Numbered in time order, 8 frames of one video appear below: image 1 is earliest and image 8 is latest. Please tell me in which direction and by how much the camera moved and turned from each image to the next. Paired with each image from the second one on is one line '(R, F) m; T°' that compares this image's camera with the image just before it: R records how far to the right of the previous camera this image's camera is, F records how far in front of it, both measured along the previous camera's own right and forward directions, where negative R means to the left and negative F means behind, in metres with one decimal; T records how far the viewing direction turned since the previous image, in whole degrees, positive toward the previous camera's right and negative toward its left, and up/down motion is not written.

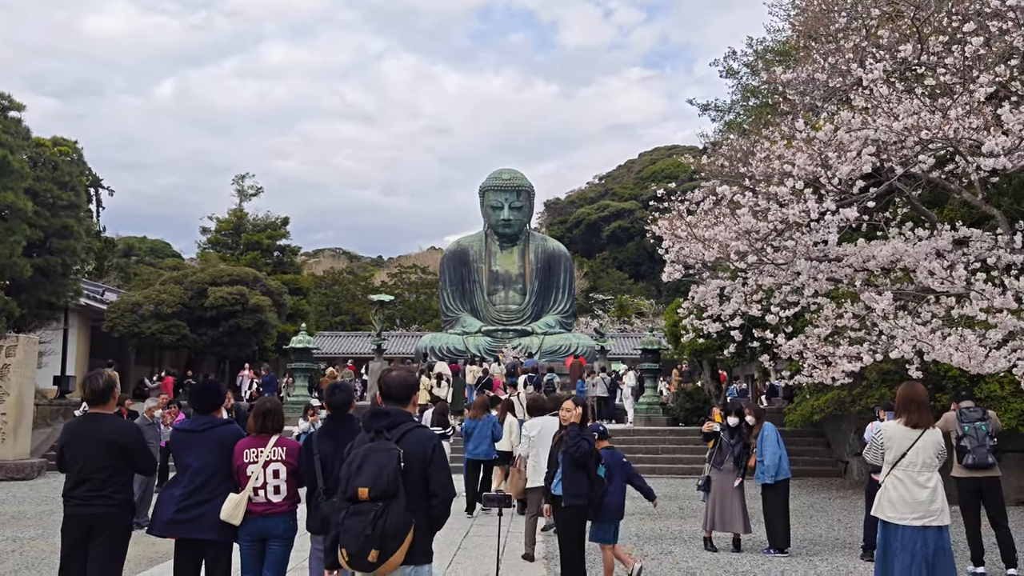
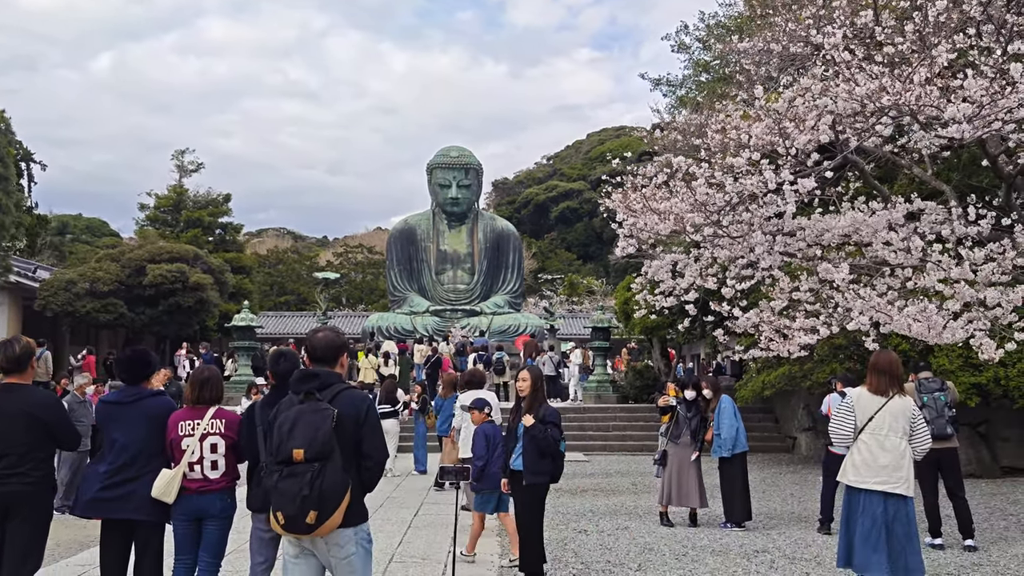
(-0.1, +0.3) m; +3°
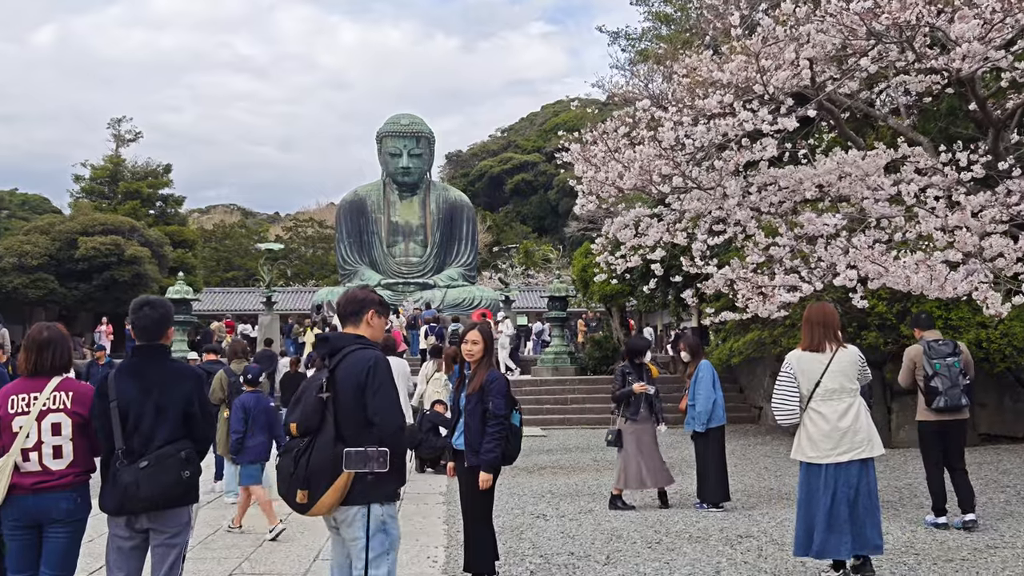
(+0.1, +1.0) m; +3°
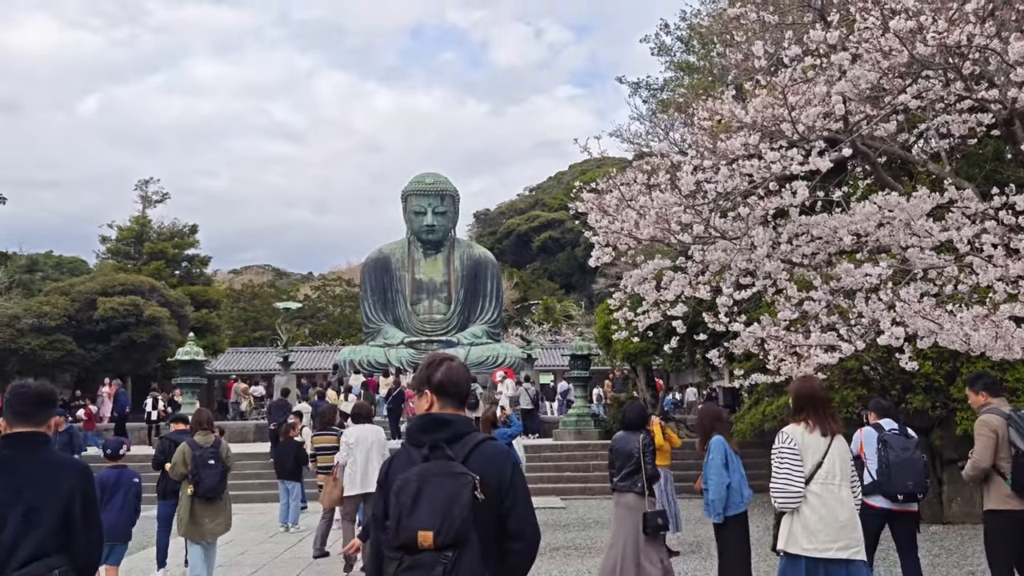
(+0.2, +0.8) m; -2°
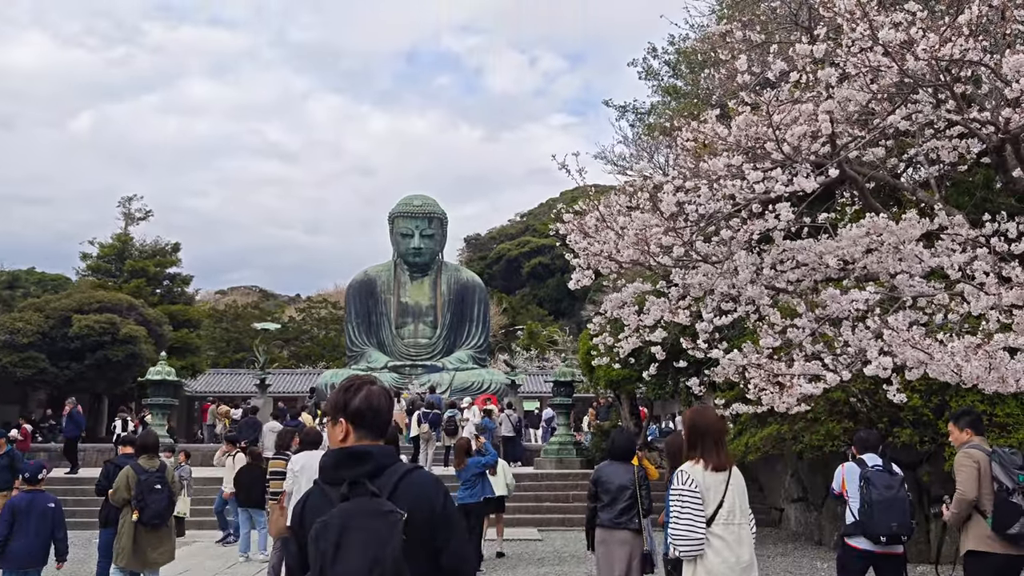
(+0.2, +0.4) m; +1°
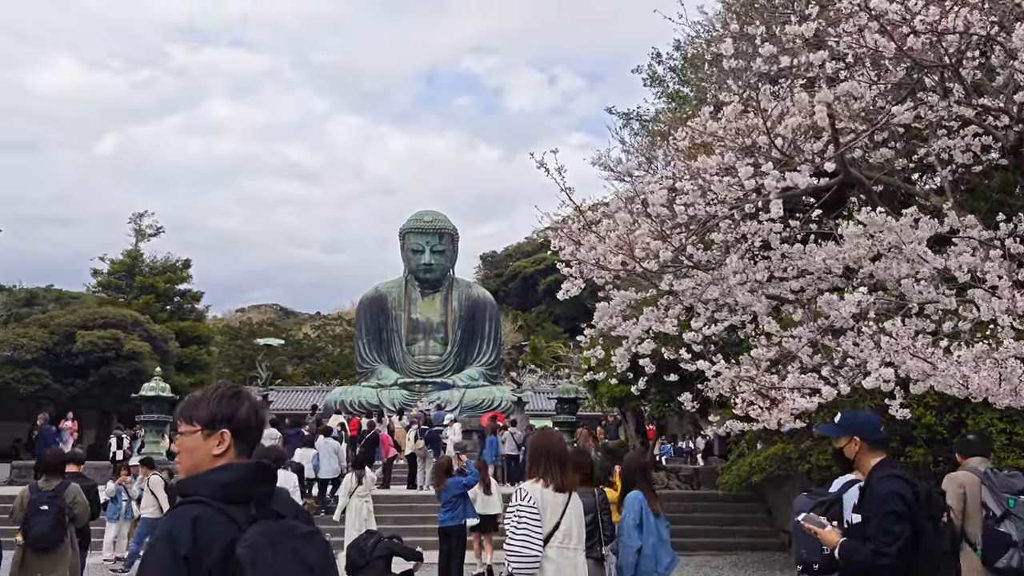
(+0.4, +0.6) m; -1°
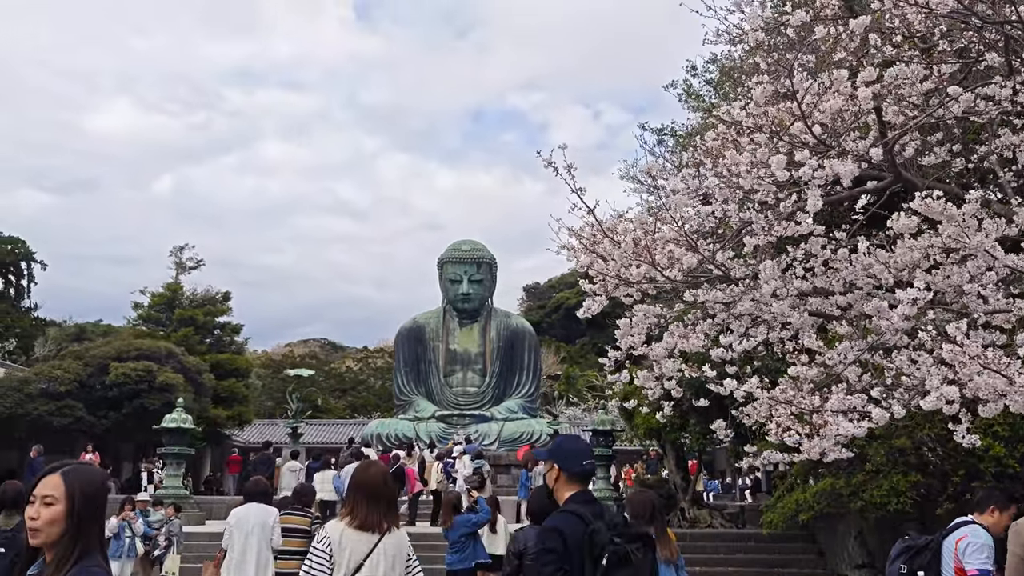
(+0.3, +0.8) m; -3°
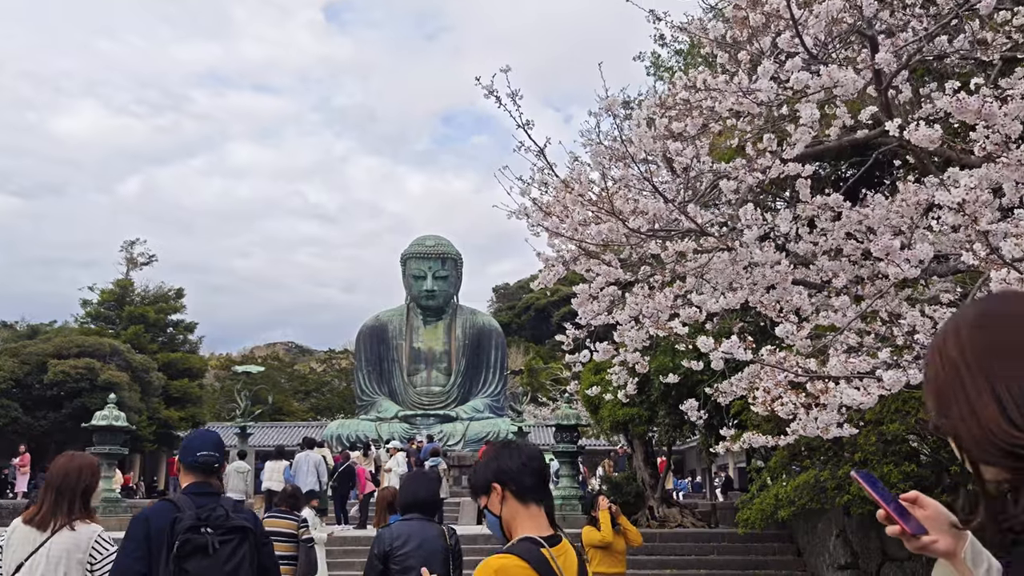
(+0.2, +1.1) m; +2°
